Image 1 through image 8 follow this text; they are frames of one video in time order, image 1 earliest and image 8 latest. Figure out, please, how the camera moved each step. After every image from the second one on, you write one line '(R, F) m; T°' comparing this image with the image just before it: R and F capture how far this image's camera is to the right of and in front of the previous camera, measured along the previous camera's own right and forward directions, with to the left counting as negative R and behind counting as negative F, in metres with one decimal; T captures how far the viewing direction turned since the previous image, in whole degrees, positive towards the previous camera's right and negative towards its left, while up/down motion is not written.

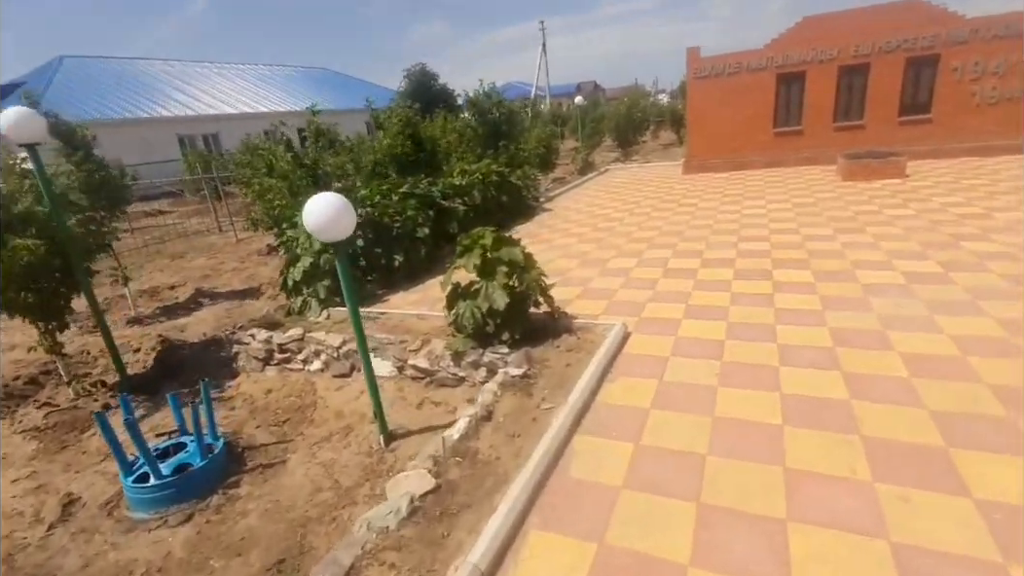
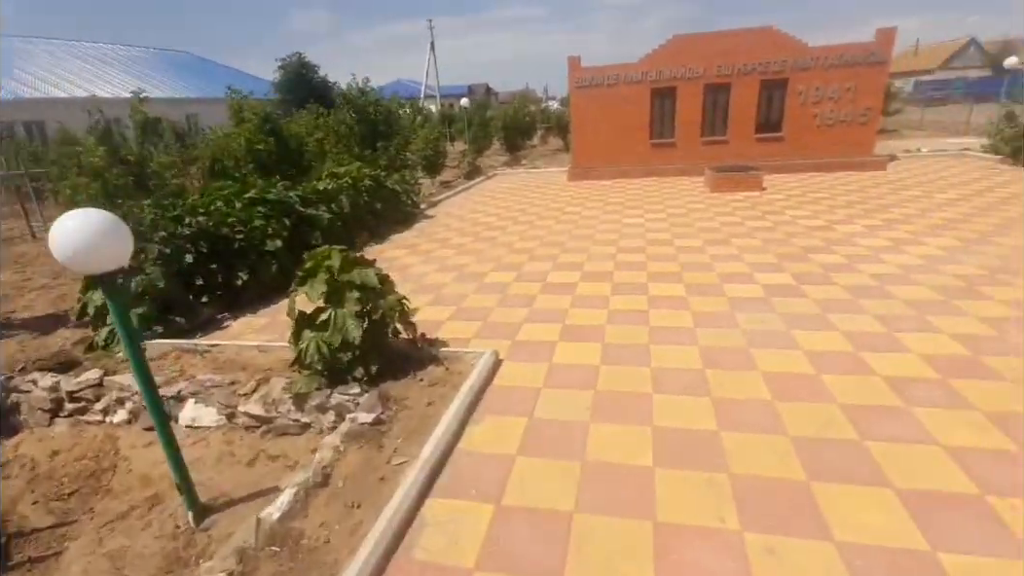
(+0.3, +0.4) m; +11°
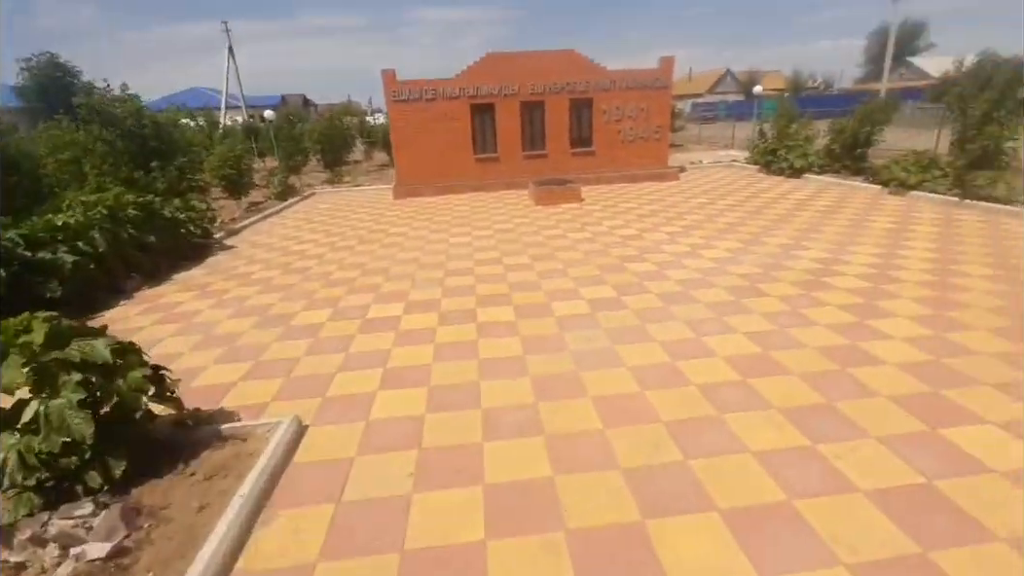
(+0.3, +0.4) m; +17°
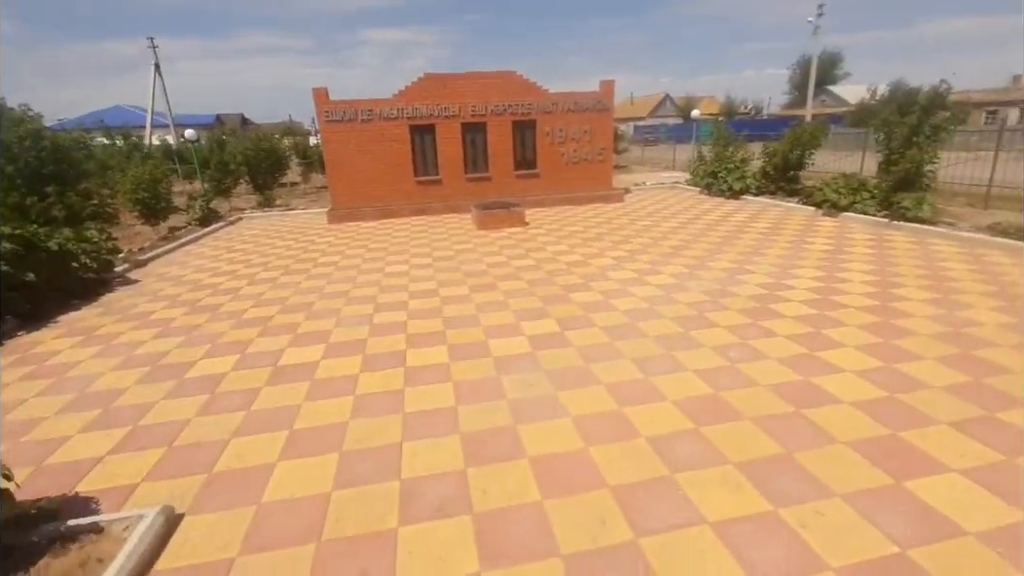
(+0.2, +0.4) m; +5°
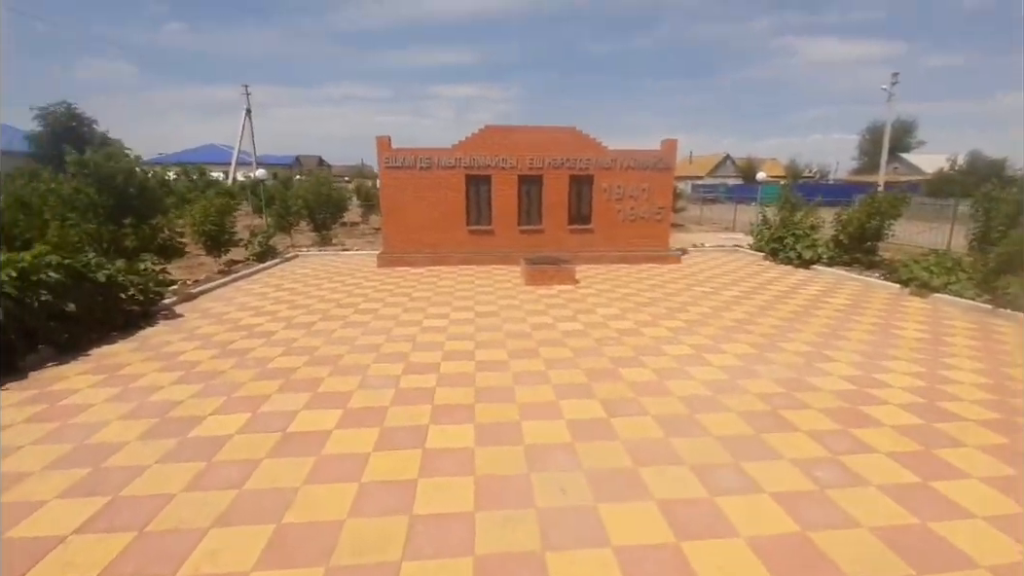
(0.0, +0.5) m; -6°
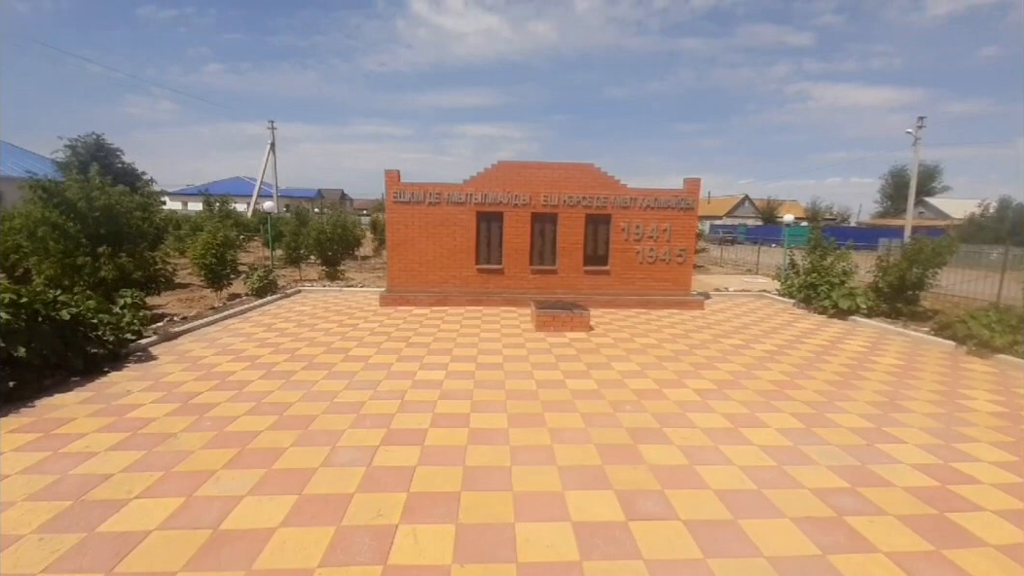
(+0.1, +0.7) m; -2°
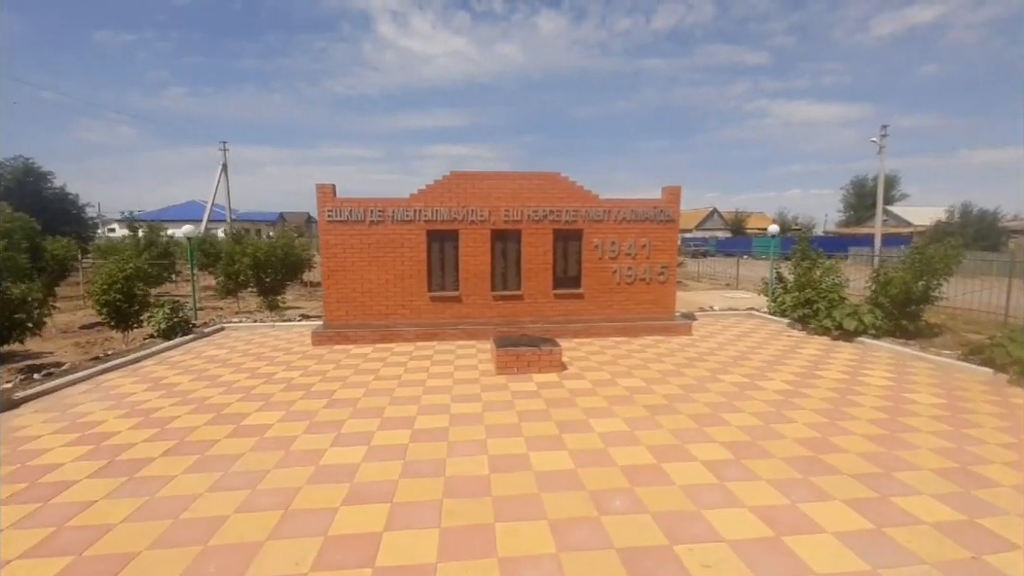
(+0.3, +1.5) m; +3°
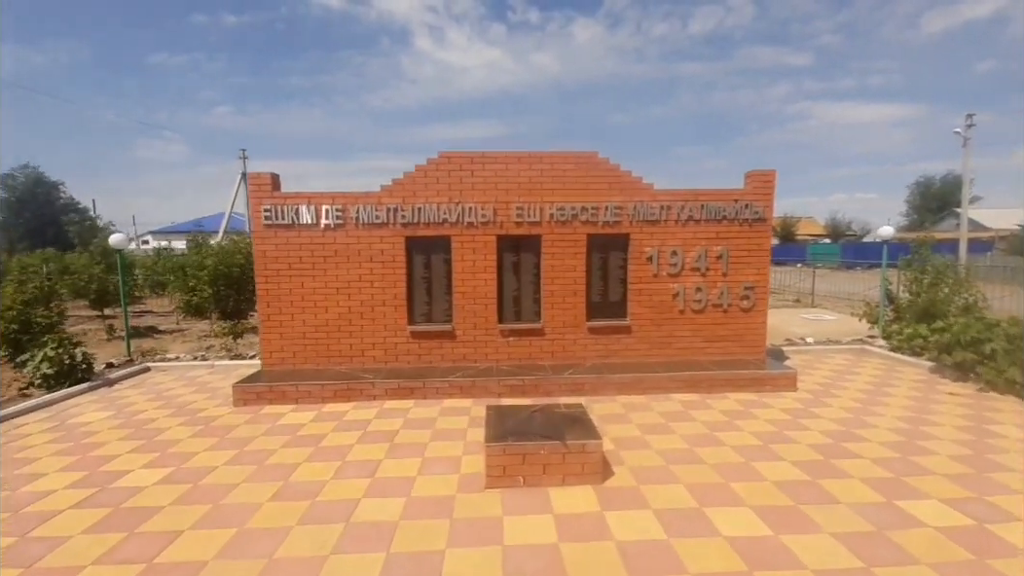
(+0.2, +3.0) m; -4°
